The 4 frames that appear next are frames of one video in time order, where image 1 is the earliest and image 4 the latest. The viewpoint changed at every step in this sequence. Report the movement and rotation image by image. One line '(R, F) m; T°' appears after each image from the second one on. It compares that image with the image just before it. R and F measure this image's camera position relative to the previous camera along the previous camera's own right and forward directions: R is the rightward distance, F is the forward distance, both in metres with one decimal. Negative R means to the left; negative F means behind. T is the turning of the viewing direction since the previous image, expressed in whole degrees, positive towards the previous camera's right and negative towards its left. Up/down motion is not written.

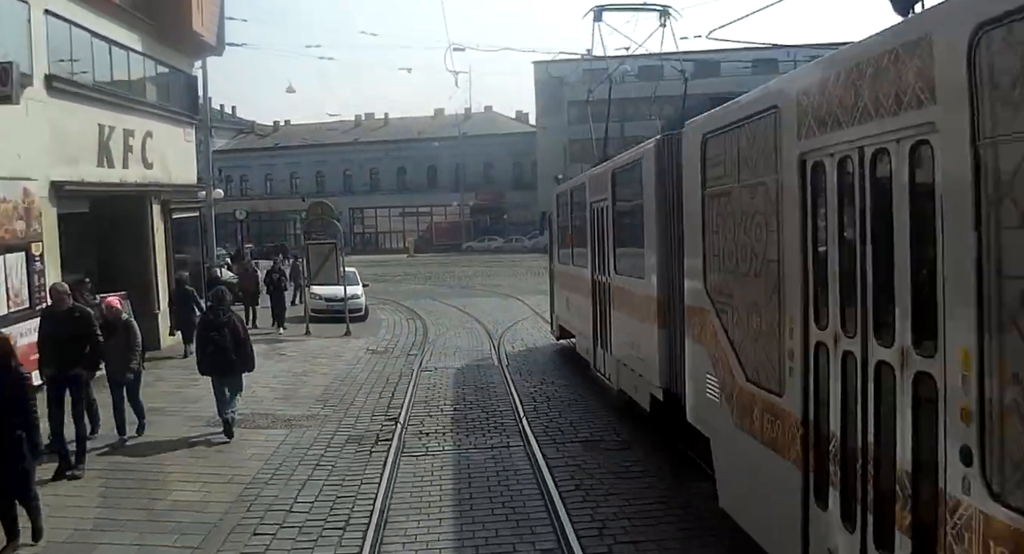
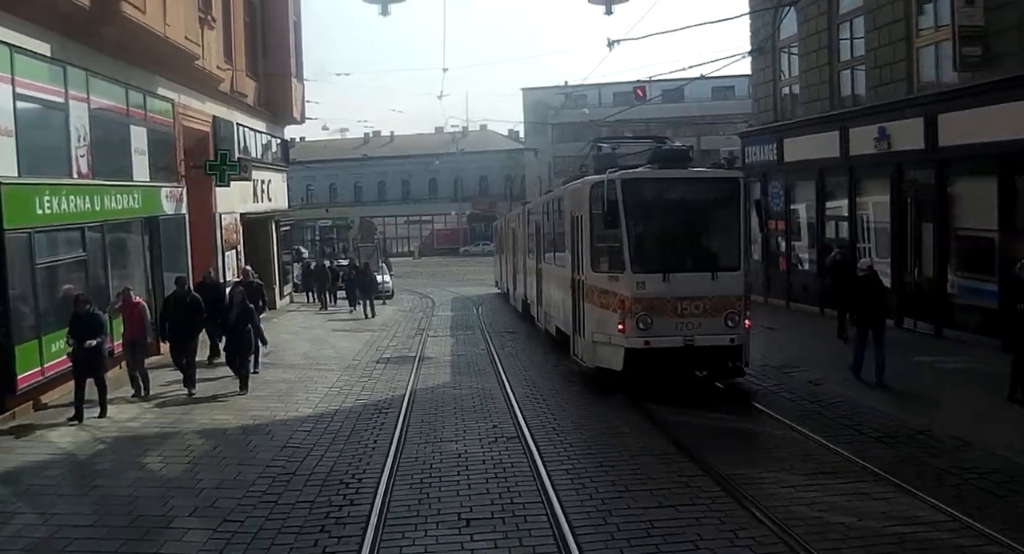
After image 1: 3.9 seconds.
(+0.8, -11.2) m; 0°
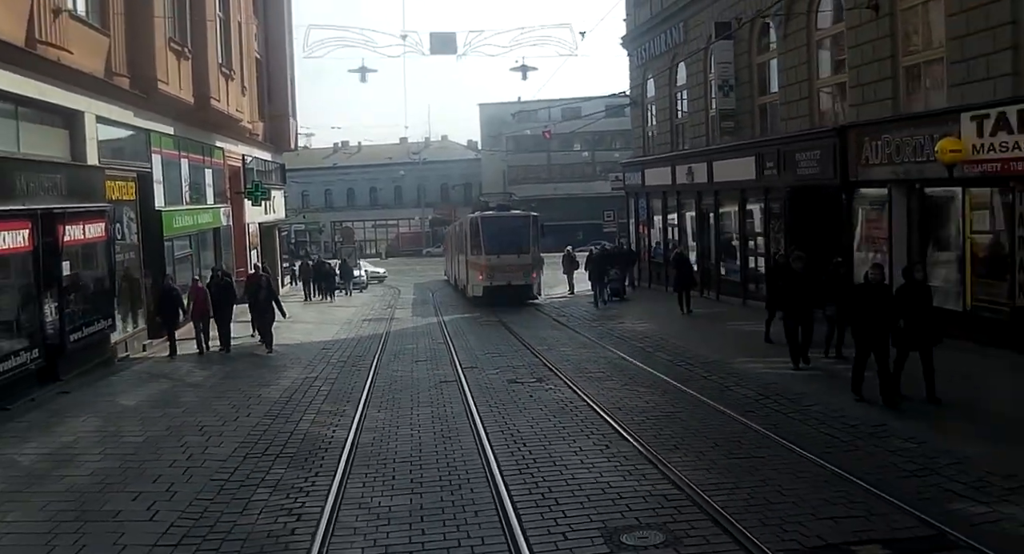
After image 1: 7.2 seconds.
(+0.8, -8.9) m; +2°
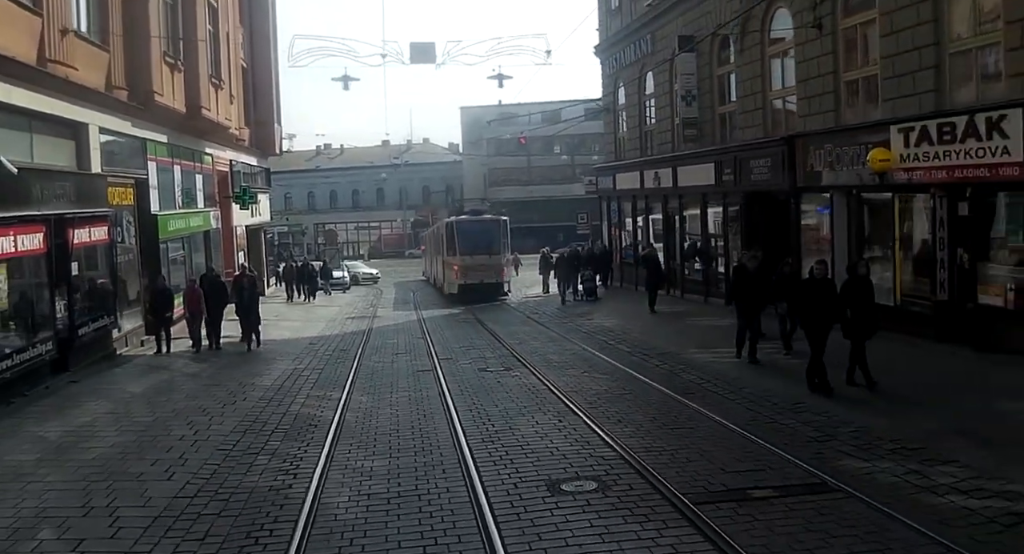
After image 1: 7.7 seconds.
(+0.2, -1.4) m; +1°
